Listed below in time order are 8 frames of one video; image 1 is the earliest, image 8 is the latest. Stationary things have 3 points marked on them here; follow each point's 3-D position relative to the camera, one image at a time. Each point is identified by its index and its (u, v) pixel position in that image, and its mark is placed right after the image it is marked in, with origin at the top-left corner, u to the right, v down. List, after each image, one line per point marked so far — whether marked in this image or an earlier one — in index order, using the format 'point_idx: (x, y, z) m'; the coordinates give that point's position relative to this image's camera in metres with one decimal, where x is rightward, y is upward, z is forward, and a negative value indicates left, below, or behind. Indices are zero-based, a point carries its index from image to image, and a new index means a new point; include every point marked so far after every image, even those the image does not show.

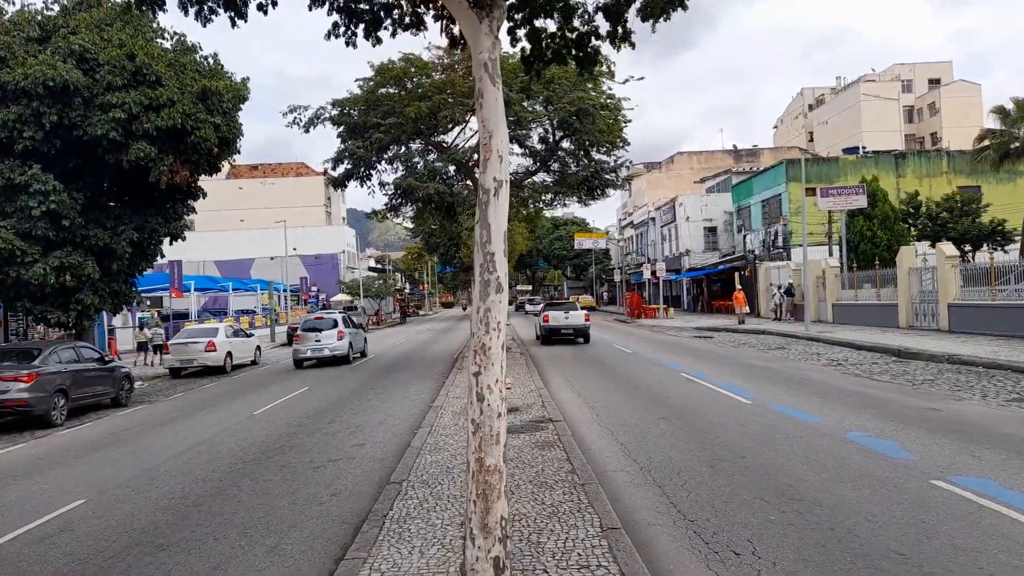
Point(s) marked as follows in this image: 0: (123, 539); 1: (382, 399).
0: (-3.5, -2.2, +6.5) m
1: (-2.6, -2.2, +14.3) m
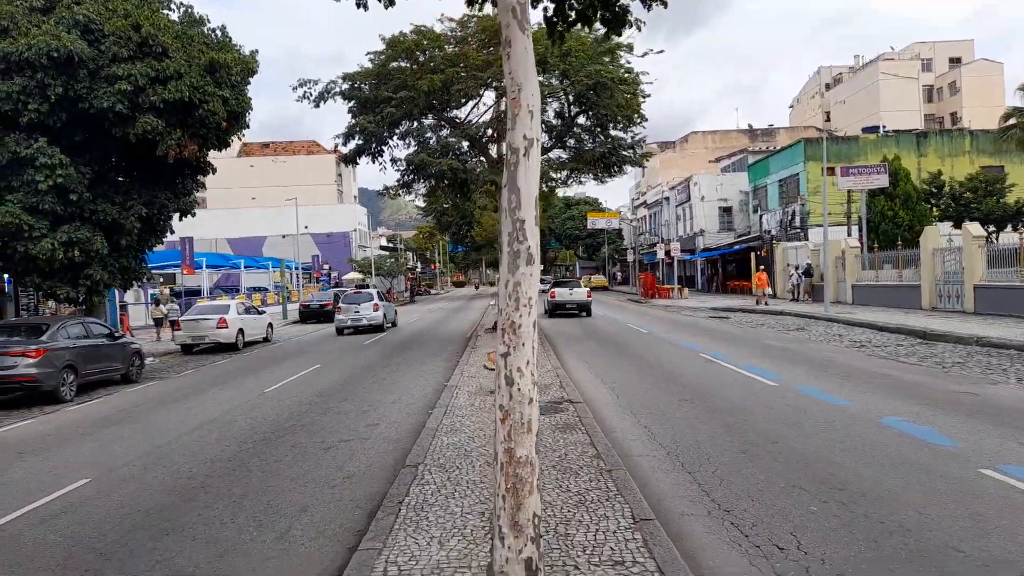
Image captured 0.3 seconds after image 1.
0: (-3.3, -2.0, +6.2) m
1: (-2.3, -1.8, +14.0) m
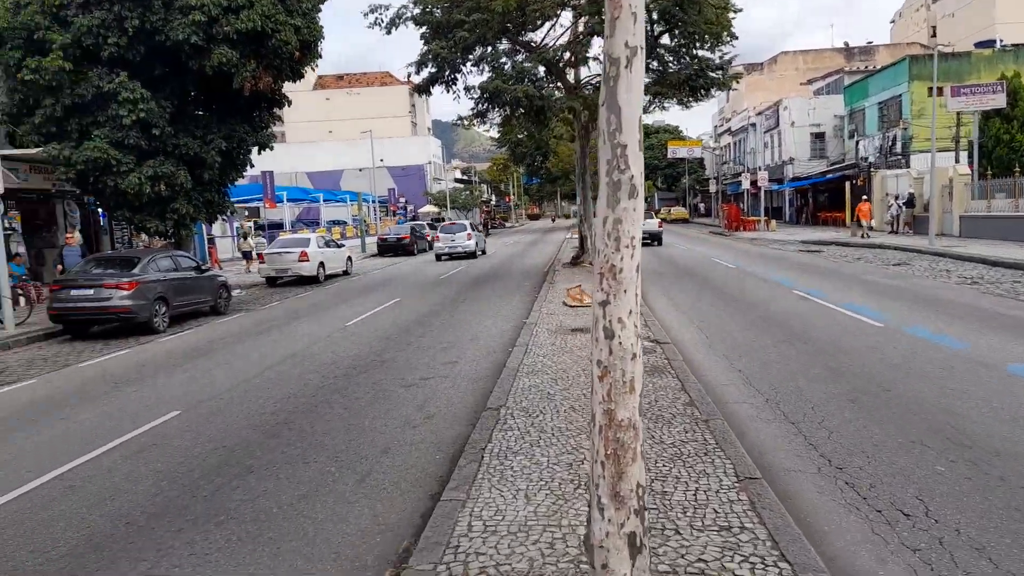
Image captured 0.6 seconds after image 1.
0: (-2.6, -1.4, +6.2) m
1: (-0.7, -0.5, +13.8) m
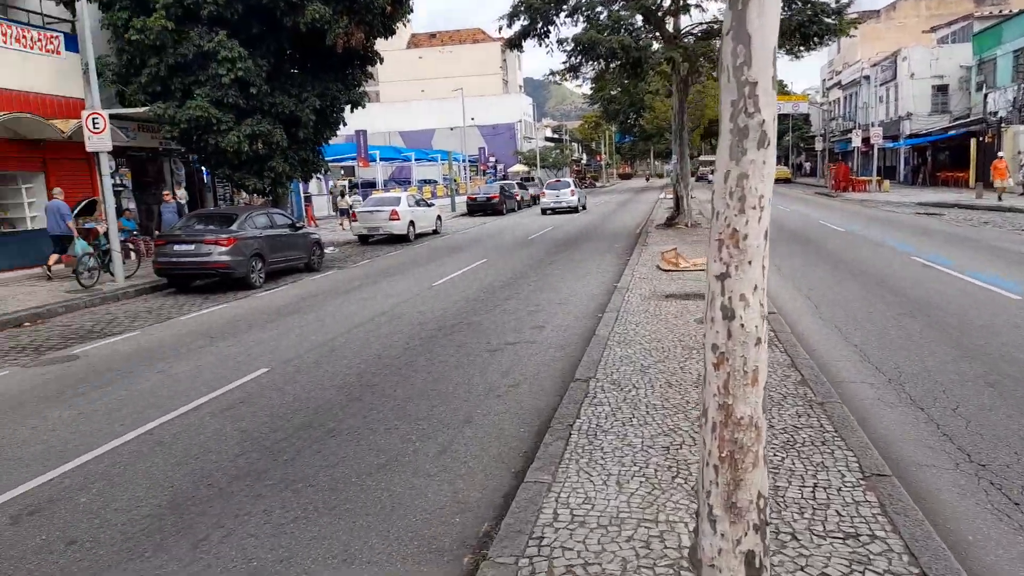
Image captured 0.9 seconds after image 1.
0: (-1.8, -1.1, +6.1) m
1: (+0.9, +0.2, +13.4) m
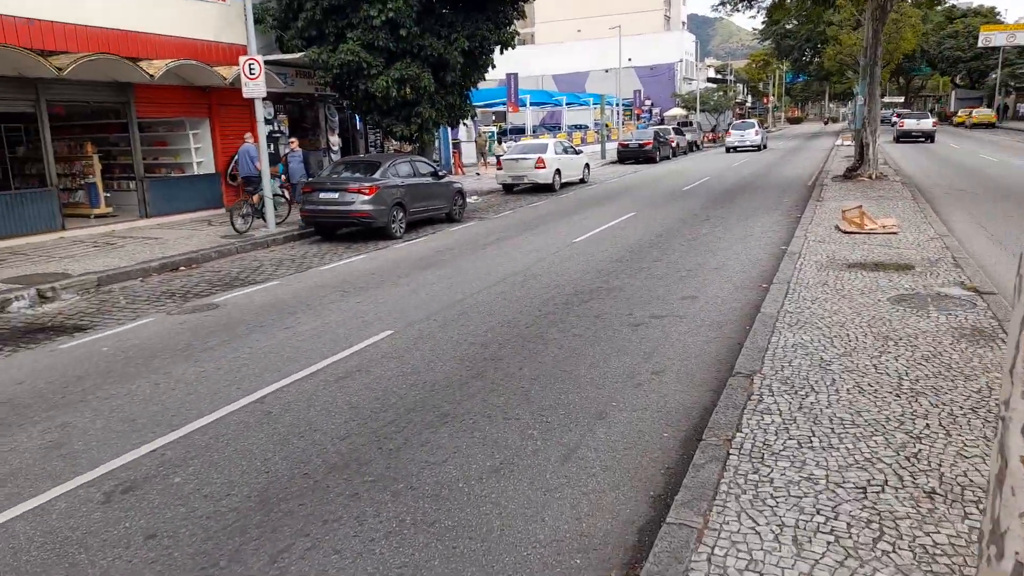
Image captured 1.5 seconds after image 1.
0: (-0.8, -0.8, +5.5) m
1: (+3.5, +0.9, +12.0) m
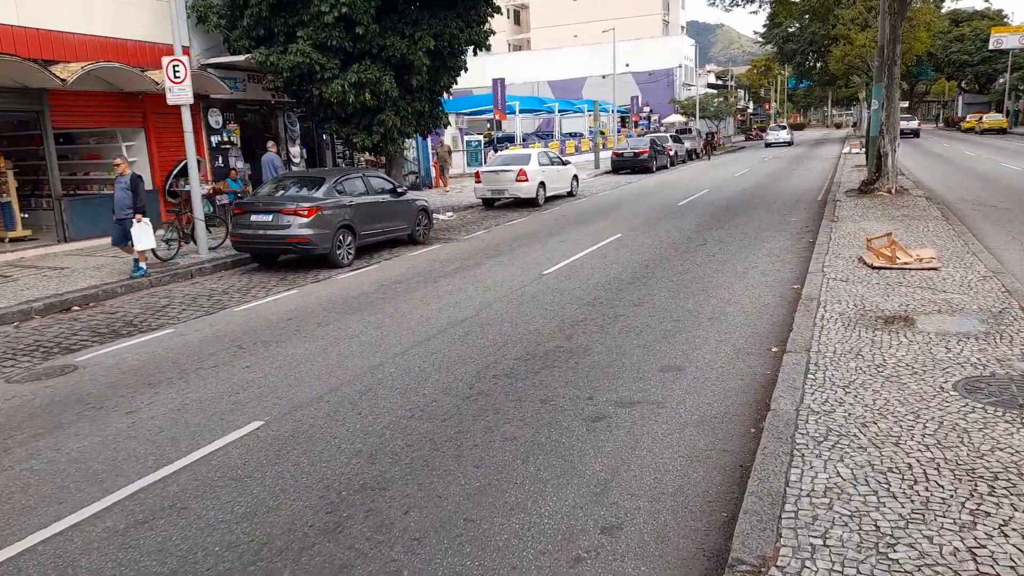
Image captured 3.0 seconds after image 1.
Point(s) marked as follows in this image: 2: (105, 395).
0: (-1.4, -1.3, +3.5) m
1: (+2.8, +0.3, +9.9) m
2: (-3.6, -0.9, +6.3) m
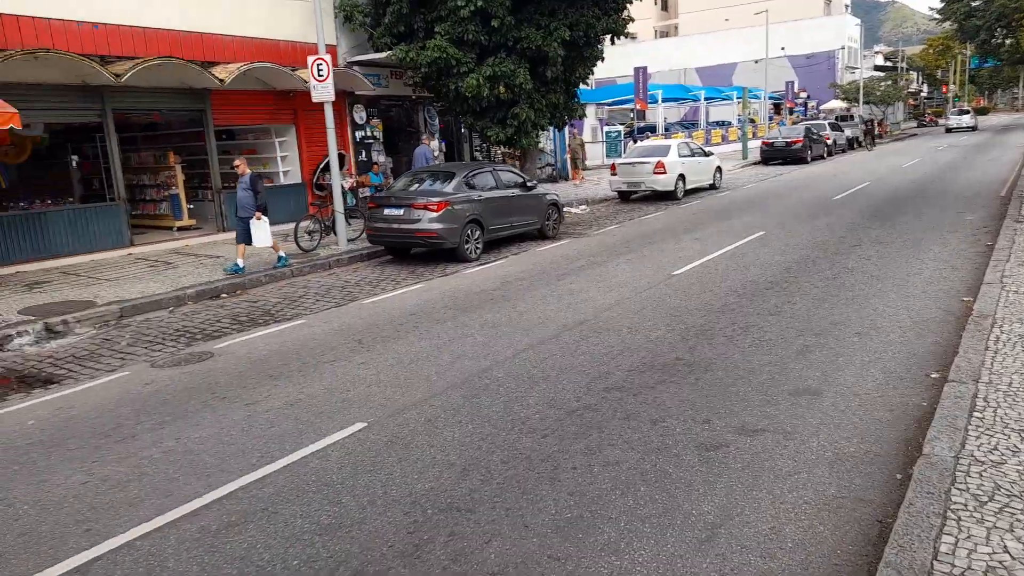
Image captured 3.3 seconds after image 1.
0: (-1.0, -1.4, +3.4) m
1: (+4.5, +0.2, +8.9) m
2: (-2.6, -0.9, +6.6) m
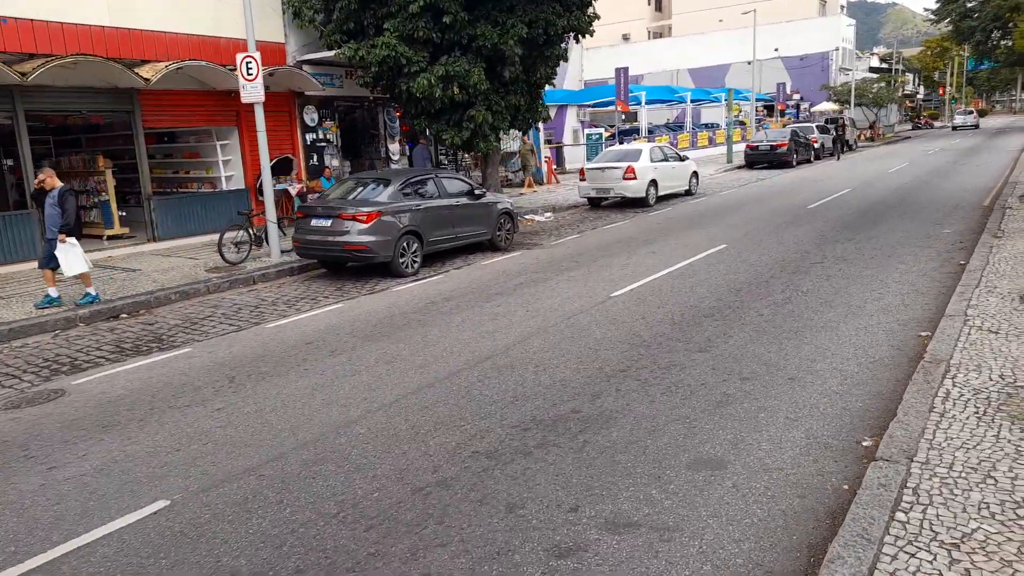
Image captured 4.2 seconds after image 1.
0: (-2.0, -1.7, +2.4) m
1: (+3.5, -0.1, +7.9) m
2: (-3.6, -1.2, +5.6) m
